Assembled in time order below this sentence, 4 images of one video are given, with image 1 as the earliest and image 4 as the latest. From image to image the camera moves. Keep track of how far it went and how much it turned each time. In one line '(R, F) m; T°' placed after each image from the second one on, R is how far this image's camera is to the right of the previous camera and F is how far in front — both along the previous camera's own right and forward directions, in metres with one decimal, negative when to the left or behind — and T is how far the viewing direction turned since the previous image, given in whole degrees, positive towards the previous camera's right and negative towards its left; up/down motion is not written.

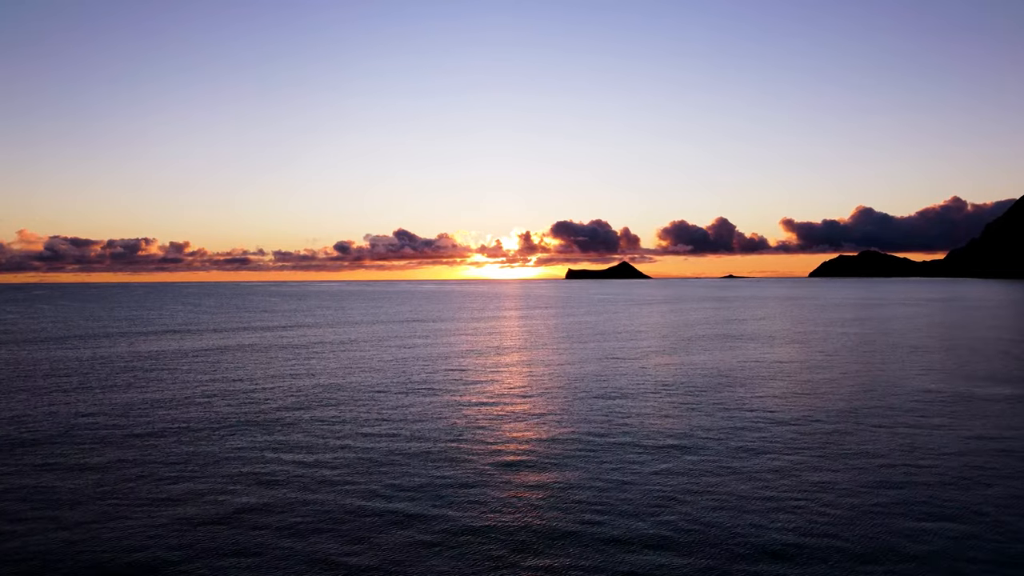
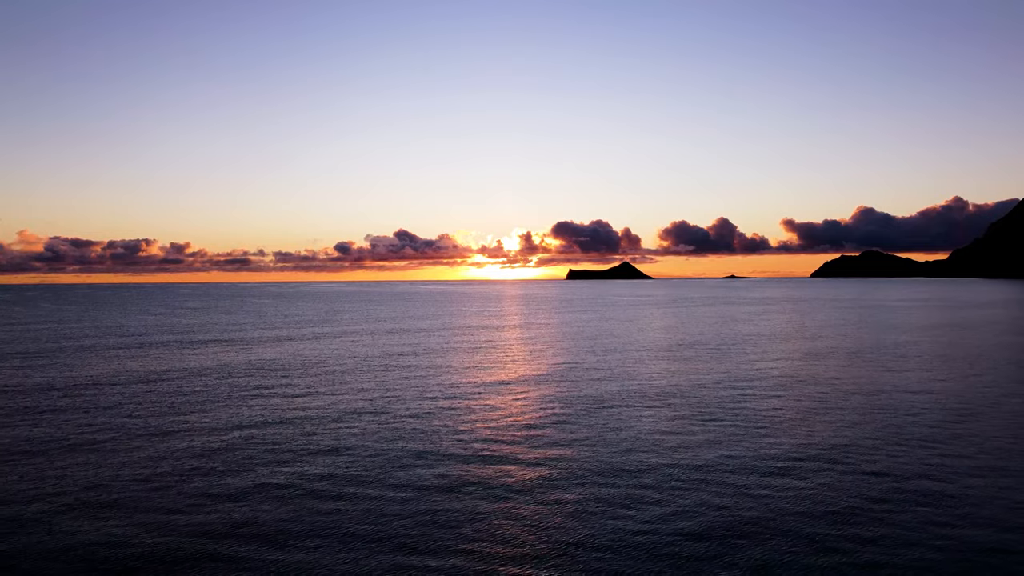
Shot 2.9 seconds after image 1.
(-0.2, +6.3) m; 0°
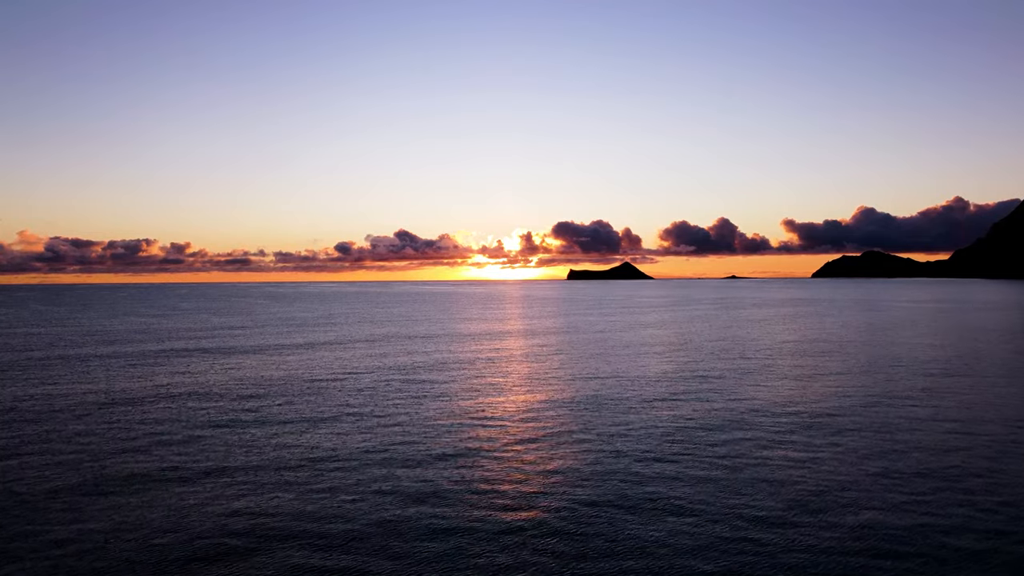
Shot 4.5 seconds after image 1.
(-0.6, +4.3) m; 0°
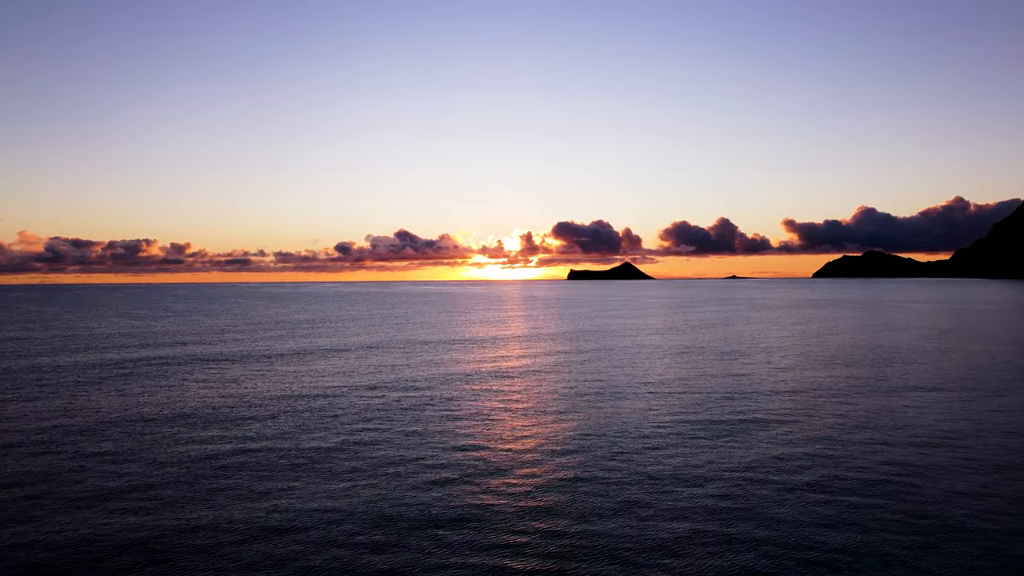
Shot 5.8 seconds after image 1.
(-0.6, +3.5) m; 0°
